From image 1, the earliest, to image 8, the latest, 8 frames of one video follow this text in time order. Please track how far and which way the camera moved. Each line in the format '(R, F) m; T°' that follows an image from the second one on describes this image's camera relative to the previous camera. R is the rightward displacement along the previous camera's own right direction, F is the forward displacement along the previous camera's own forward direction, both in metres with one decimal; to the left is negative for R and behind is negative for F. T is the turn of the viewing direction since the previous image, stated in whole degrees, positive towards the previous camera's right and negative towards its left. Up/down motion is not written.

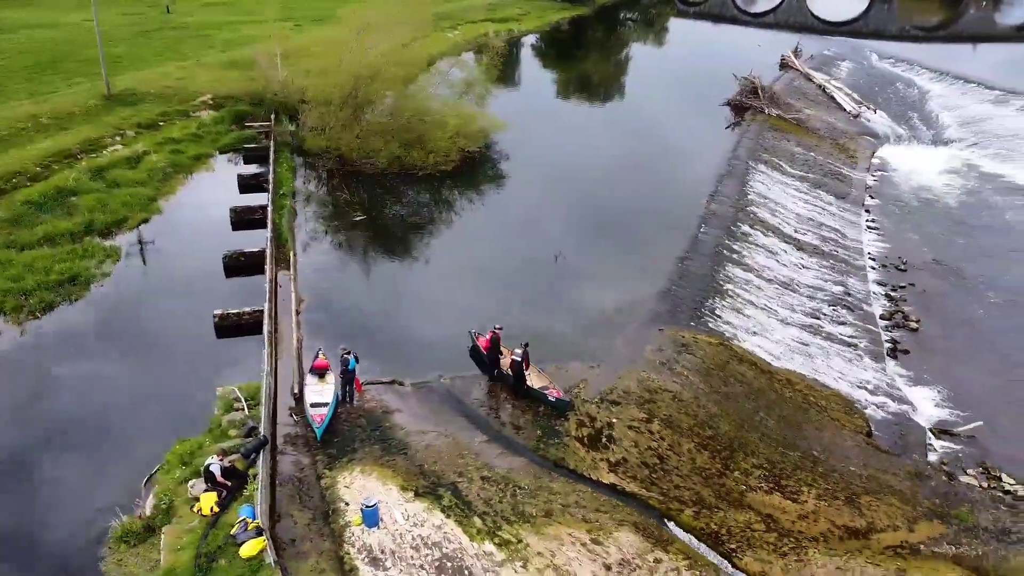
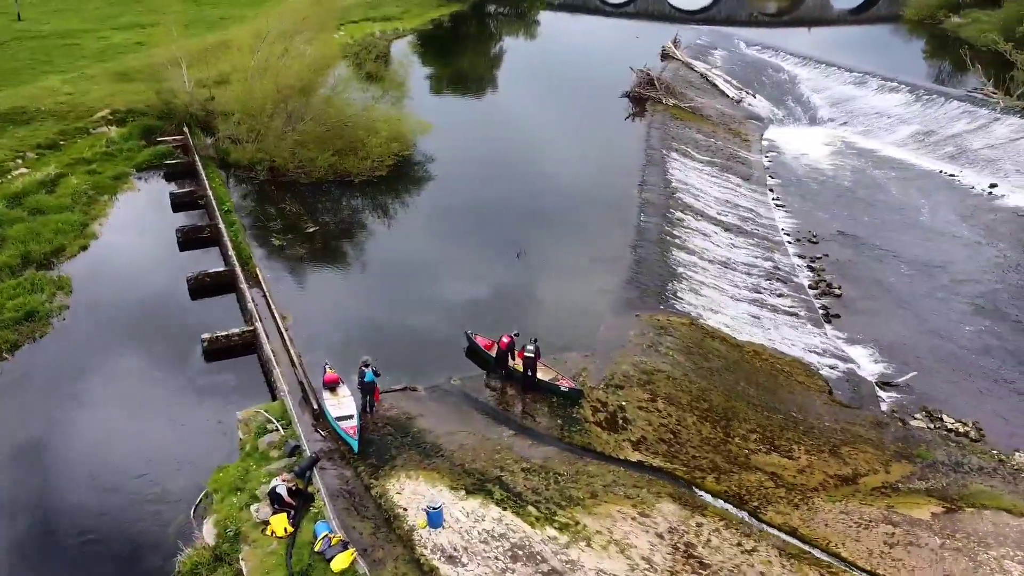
(-2.9, -0.6) m; +9°
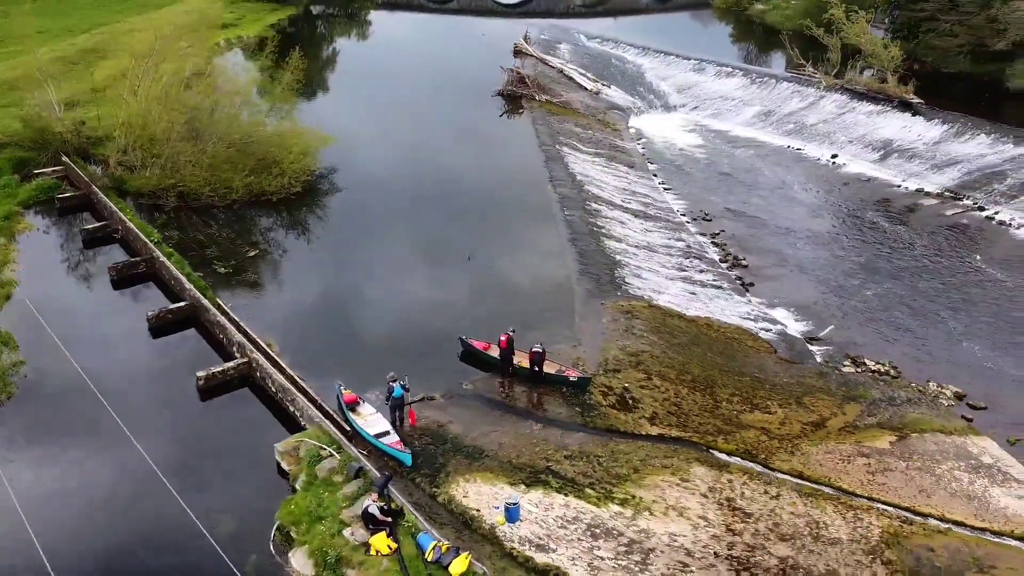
(-3.9, -0.6) m; +12°
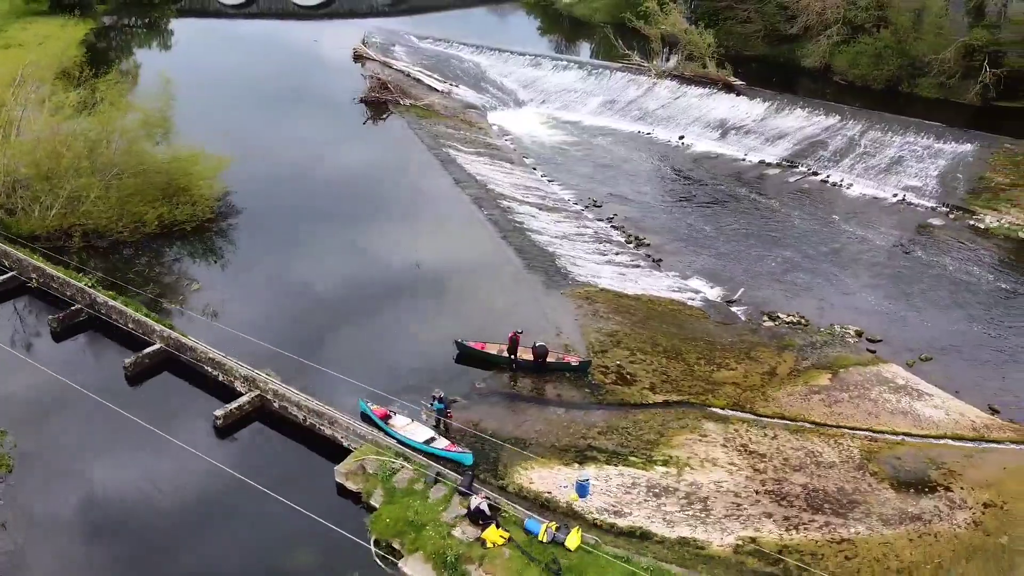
(-4.6, -0.7) m; +14°
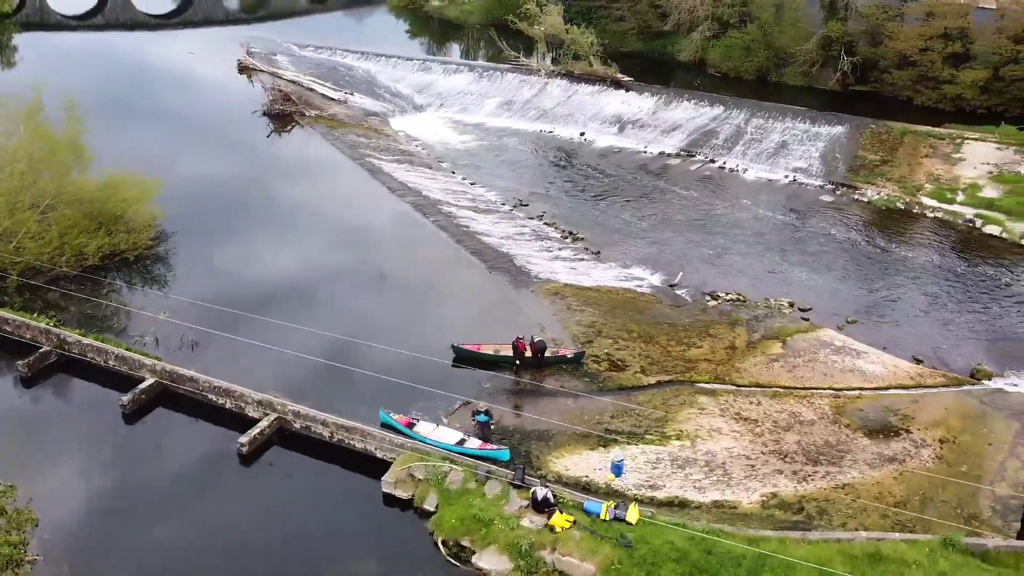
(-3.4, -0.7) m; +10°
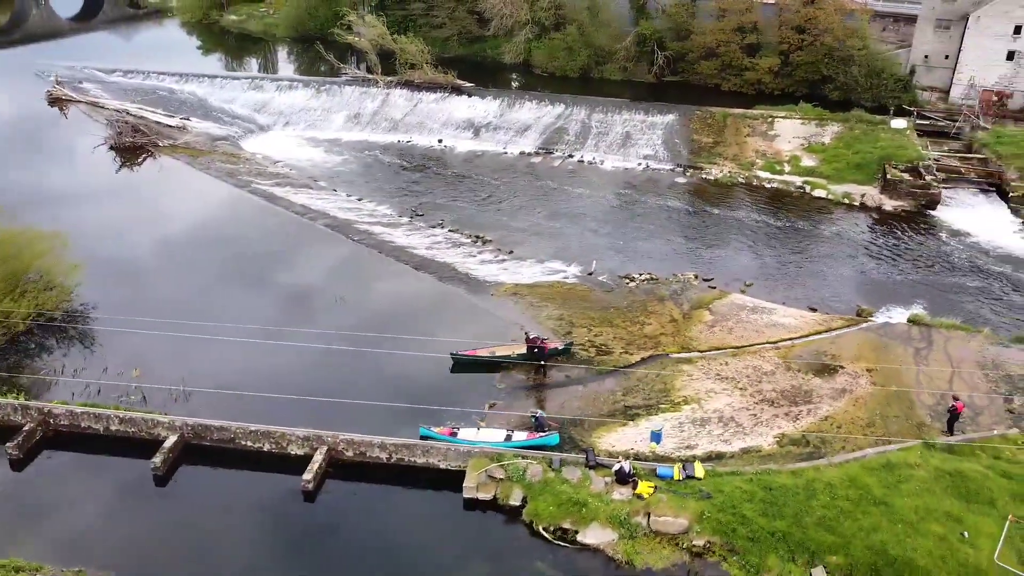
(-5.7, -0.7) m; +15°
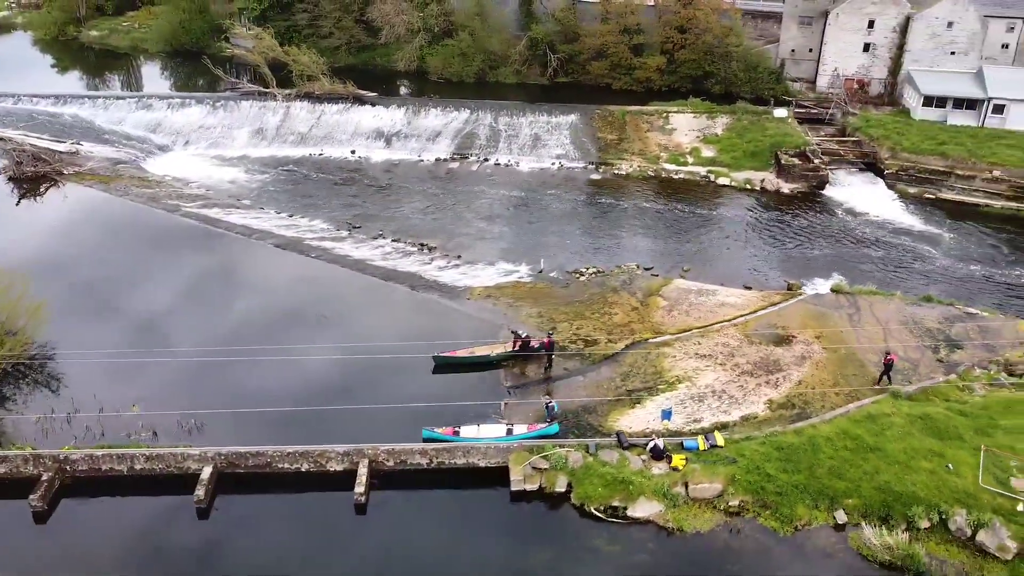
(-3.8, -0.8) m; +10°
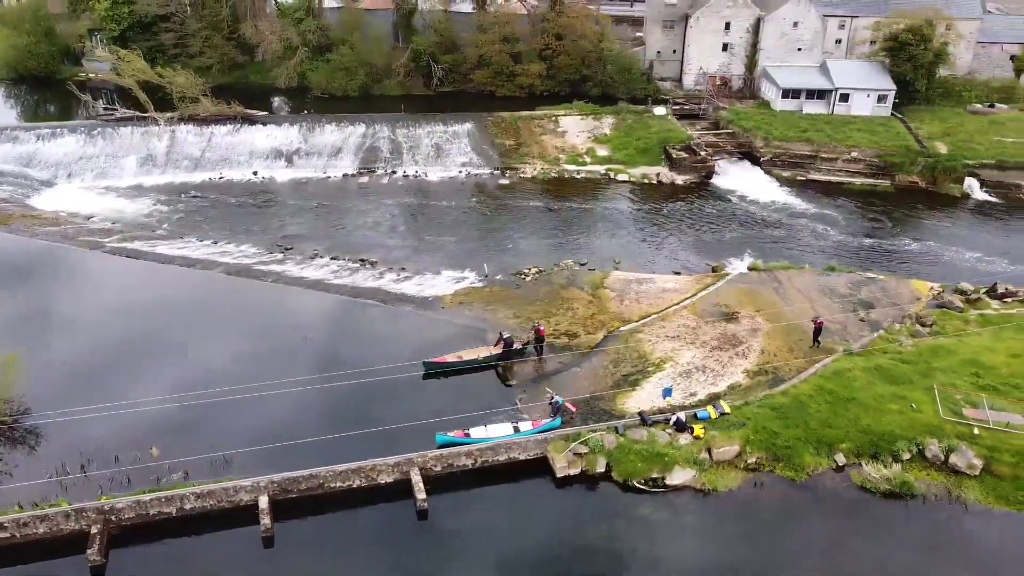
(-4.5, -0.9) m; +11°
